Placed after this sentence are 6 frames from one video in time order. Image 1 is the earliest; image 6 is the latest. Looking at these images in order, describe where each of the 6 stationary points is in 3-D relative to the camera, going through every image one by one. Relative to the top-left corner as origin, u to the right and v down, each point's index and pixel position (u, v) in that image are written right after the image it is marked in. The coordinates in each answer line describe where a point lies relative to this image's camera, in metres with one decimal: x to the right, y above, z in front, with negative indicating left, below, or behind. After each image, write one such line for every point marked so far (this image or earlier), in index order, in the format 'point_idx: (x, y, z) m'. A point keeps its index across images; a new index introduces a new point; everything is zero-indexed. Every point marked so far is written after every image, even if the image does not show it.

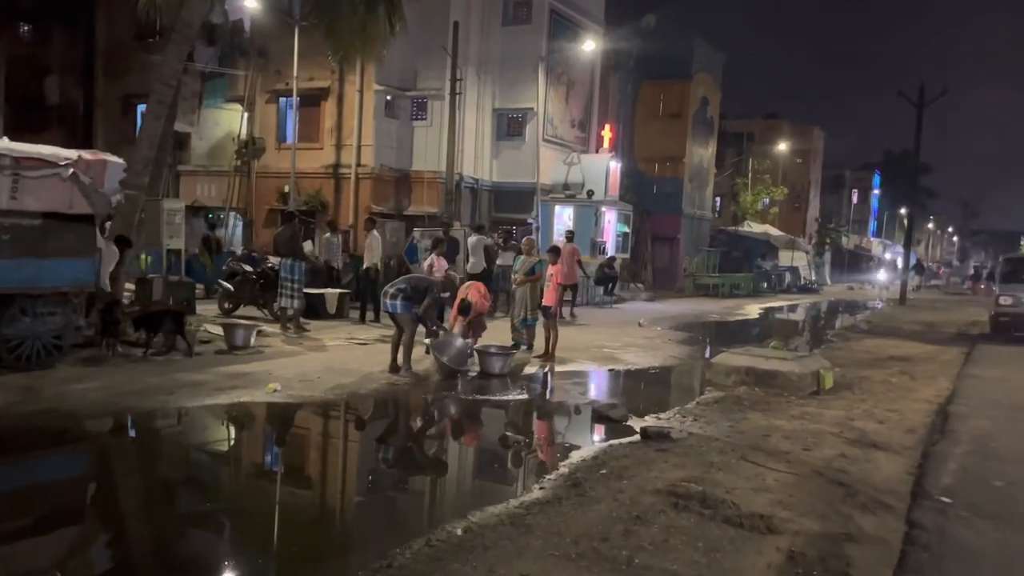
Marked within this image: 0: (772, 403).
0: (+2.9, -1.3, +8.9) m
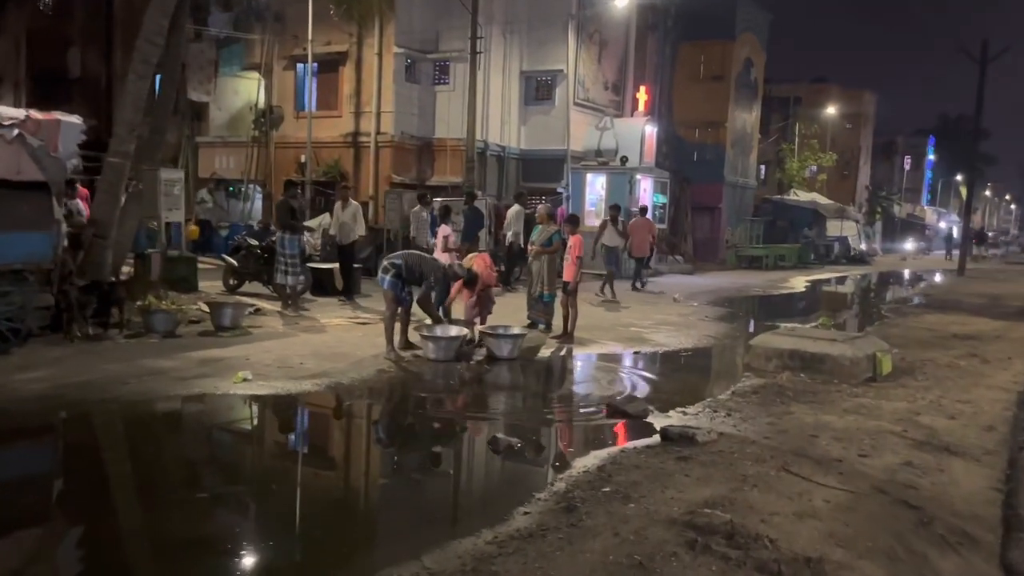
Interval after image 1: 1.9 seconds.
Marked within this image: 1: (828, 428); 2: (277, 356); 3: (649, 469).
0: (+2.9, -1.0, +7.6) m
1: (+2.5, -1.1, +6.4) m
2: (-2.5, -0.7, +8.6) m
3: (+0.9, -1.1, +5.1) m
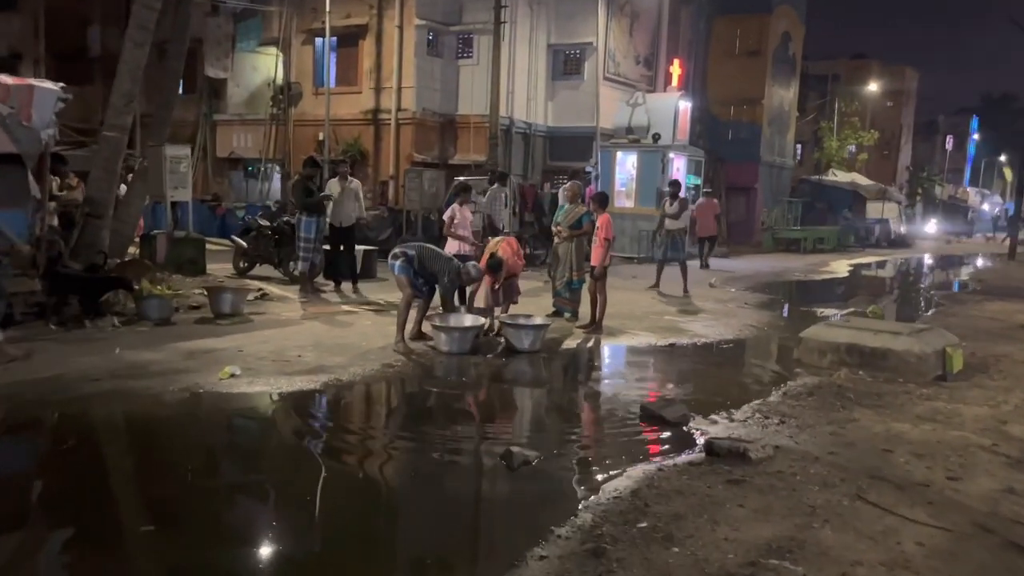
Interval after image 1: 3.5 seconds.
0: (+3.1, -0.9, +6.7) m
1: (+2.6, -1.0, +5.4) m
2: (-2.3, -0.6, +7.8) m
3: (+1.0, -1.1, +4.2) m
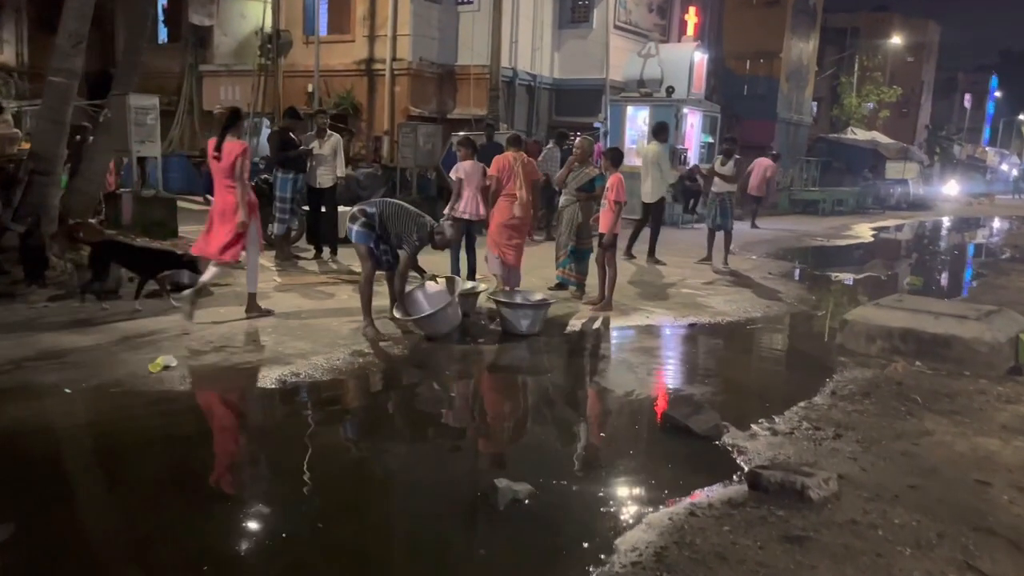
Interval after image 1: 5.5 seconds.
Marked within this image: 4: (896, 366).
0: (+3.0, -0.7, +5.5) m
1: (+2.6, -0.9, +4.3) m
2: (-2.3, -0.3, +6.6) m
3: (+0.9, -1.0, +3.1) m
4: (+3.0, -0.6, +6.3) m
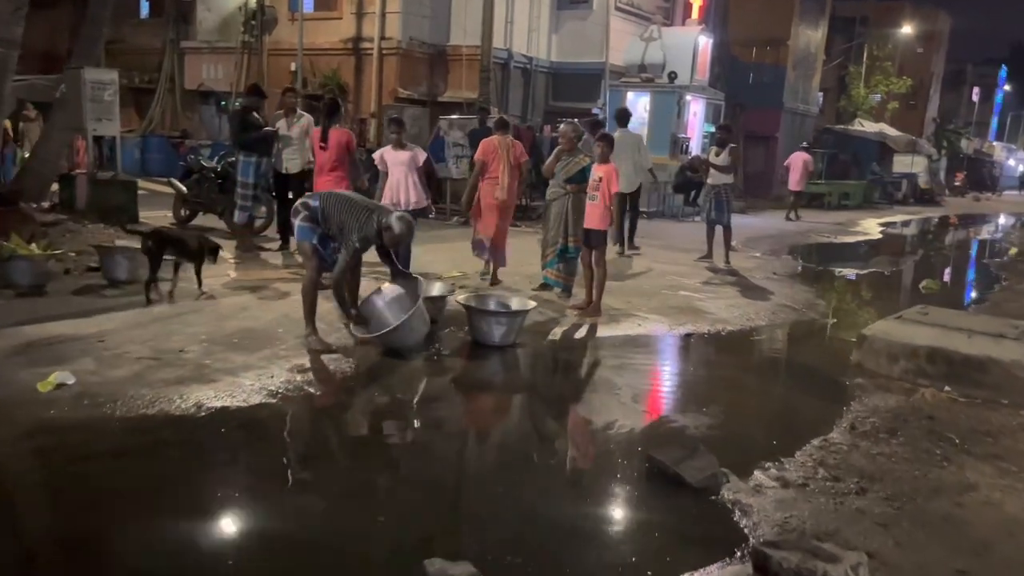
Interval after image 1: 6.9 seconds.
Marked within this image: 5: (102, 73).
0: (+2.8, -0.8, +4.6) m
1: (+2.3, -1.0, +3.4) m
2: (-2.5, -0.3, +5.8) m
3: (+0.6, -1.1, +2.2) m
4: (+2.8, -0.7, +5.5) m
5: (-5.7, +3.0, +11.4) m
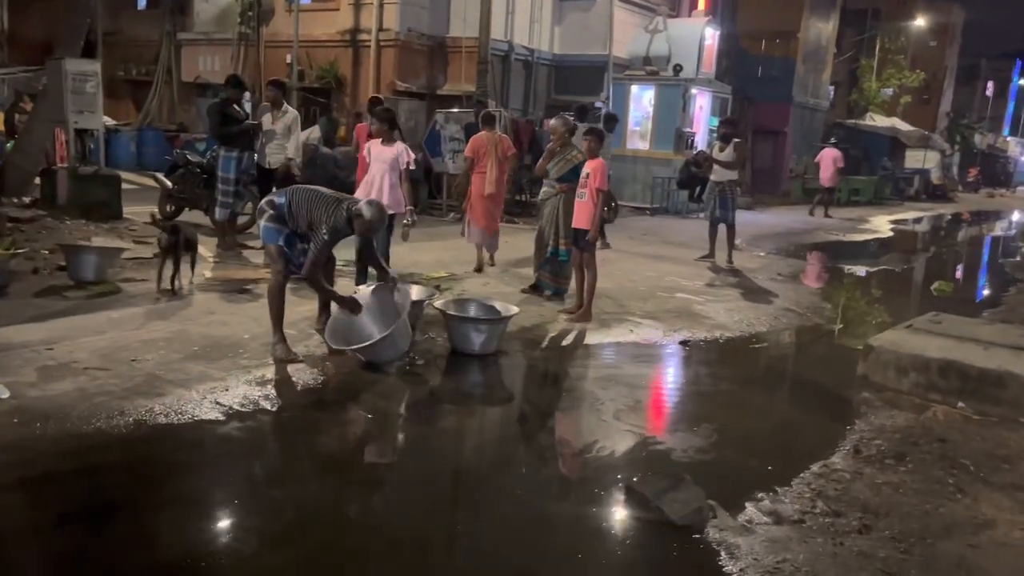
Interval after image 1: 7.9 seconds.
0: (+2.7, -0.9, +4.2) m
1: (+2.2, -1.1, +3.0) m
2: (-2.7, -0.4, +5.4) m
3: (+0.5, -1.2, +1.8) m
4: (+2.6, -0.7, +5.0) m
5: (-5.8, +3.0, +11.0) m
